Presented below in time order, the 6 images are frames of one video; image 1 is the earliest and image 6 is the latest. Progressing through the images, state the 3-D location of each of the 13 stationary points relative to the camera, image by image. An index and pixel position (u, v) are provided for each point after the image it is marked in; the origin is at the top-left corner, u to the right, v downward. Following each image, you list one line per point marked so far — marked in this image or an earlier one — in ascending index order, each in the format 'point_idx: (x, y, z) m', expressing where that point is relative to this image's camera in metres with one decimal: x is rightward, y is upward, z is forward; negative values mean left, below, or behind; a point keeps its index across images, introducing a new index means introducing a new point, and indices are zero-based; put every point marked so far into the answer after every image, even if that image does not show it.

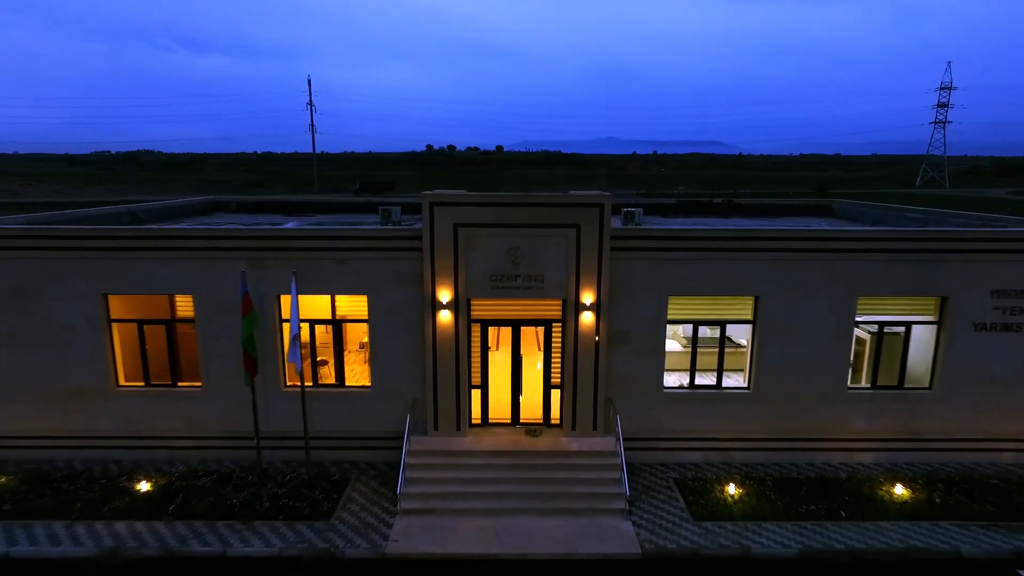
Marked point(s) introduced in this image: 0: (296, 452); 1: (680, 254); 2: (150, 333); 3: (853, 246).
0: (-3.3, -2.5, +9.5) m
1: (+2.5, +0.5, +8.9) m
2: (-5.5, -0.7, +9.4) m
3: (+5.0, +0.6, +8.9) m
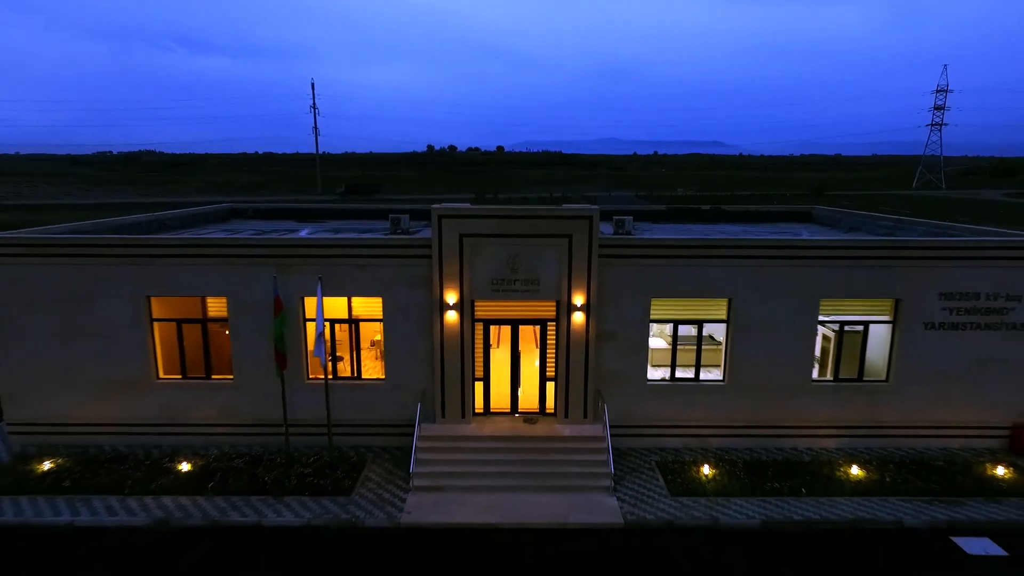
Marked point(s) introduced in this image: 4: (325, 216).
0: (-3.3, -2.5, +10.6) m
1: (+2.5, +0.5, +10.0) m
2: (-5.5, -0.7, +10.5) m
3: (+5.0, +0.6, +10.0) m
4: (-5.5, +2.1, +17.9) m
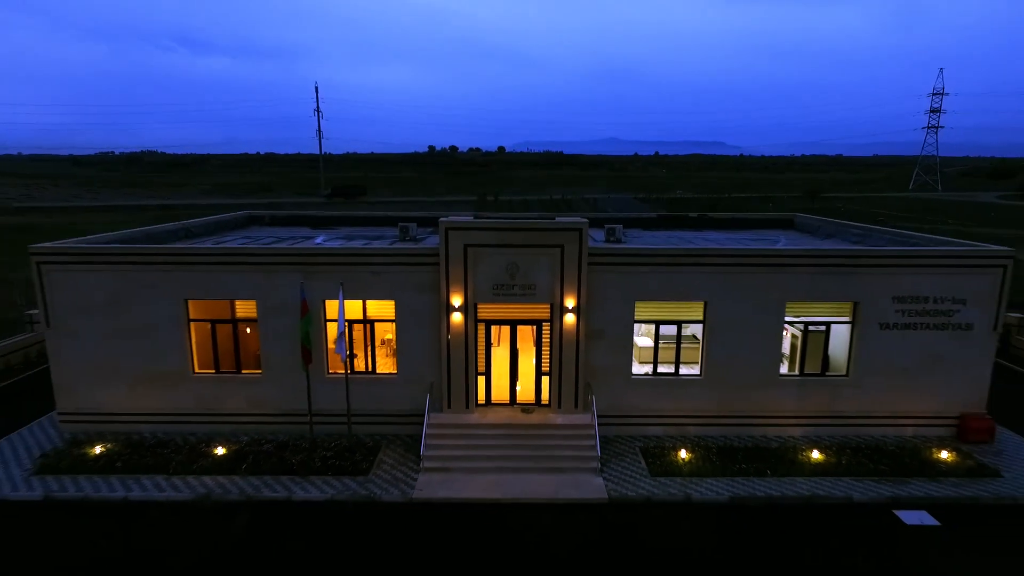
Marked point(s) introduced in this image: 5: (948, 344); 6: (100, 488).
0: (-3.3, -2.6, +11.8) m
1: (+2.5, +0.4, +11.2) m
2: (-5.5, -0.8, +11.7) m
3: (+5.0, +0.5, +11.2) m
4: (-5.5, +2.0, +19.2) m
5: (+8.1, -1.0, +11.4) m
6: (-6.7, -3.3, +10.1) m
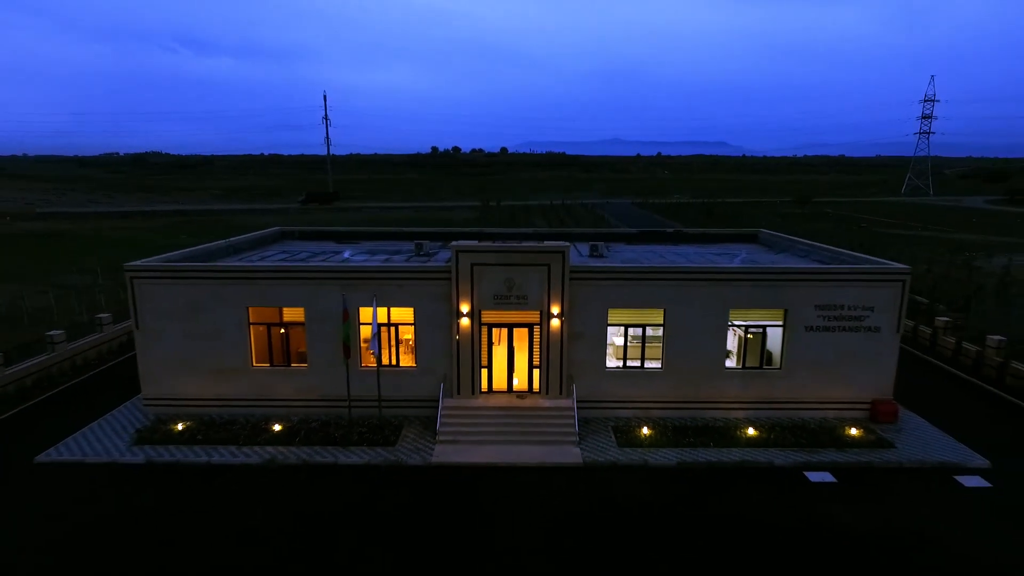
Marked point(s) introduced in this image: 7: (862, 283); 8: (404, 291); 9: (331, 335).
0: (-3.4, -2.8, +14.6) m
1: (+2.4, +0.2, +14.0) m
2: (-5.6, -1.0, +14.5) m
3: (+4.9, +0.2, +14.0) m
4: (-5.5, +1.8, +22.0) m
5: (+8.0, -1.3, +14.2) m
6: (-6.7, -3.5, +12.9) m
7: (+8.0, +0.1, +13.9) m
8: (-2.5, -0.1, +14.2) m
9: (-4.2, -1.1, +14.3) m
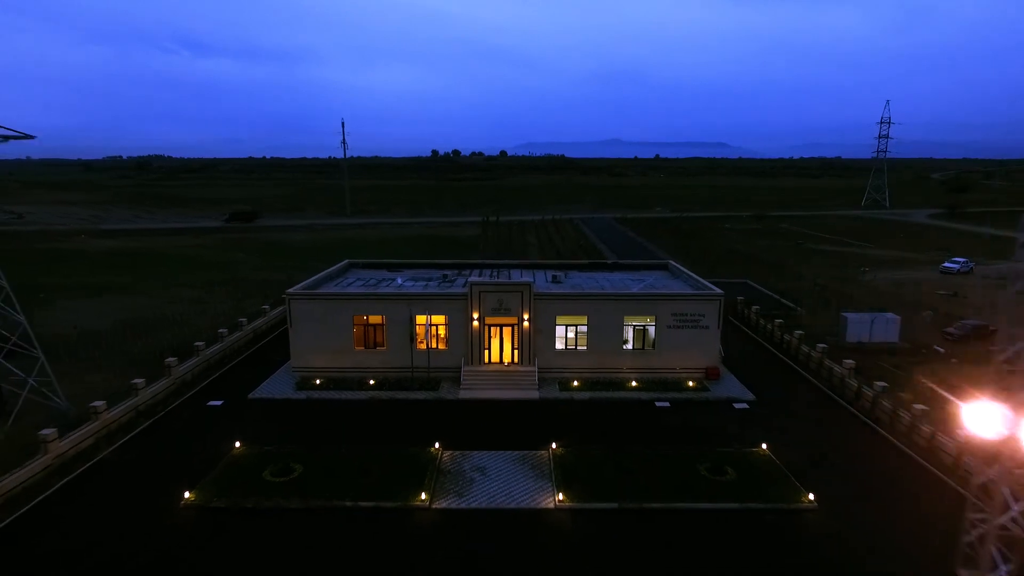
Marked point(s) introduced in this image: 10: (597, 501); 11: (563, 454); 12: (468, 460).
0: (-3.8, -3.5, +25.6) m
1: (+2.0, -0.5, +25.0) m
2: (-6.0, -1.7, +25.5) m
3: (+4.5, -0.4, +24.9) m
4: (-5.9, +1.1, +32.9) m
5: (+7.6, -1.9, +25.1) m
6: (-7.2, -4.2, +23.9) m
7: (+7.5, -0.5, +24.9) m
8: (-2.9, -0.7, +25.1) m
9: (-4.6, -1.8, +25.3) m
10: (+2.3, -5.6, +16.4) m
11: (+1.6, -5.1, +18.9) m
12: (-1.4, -5.2, +18.8) m
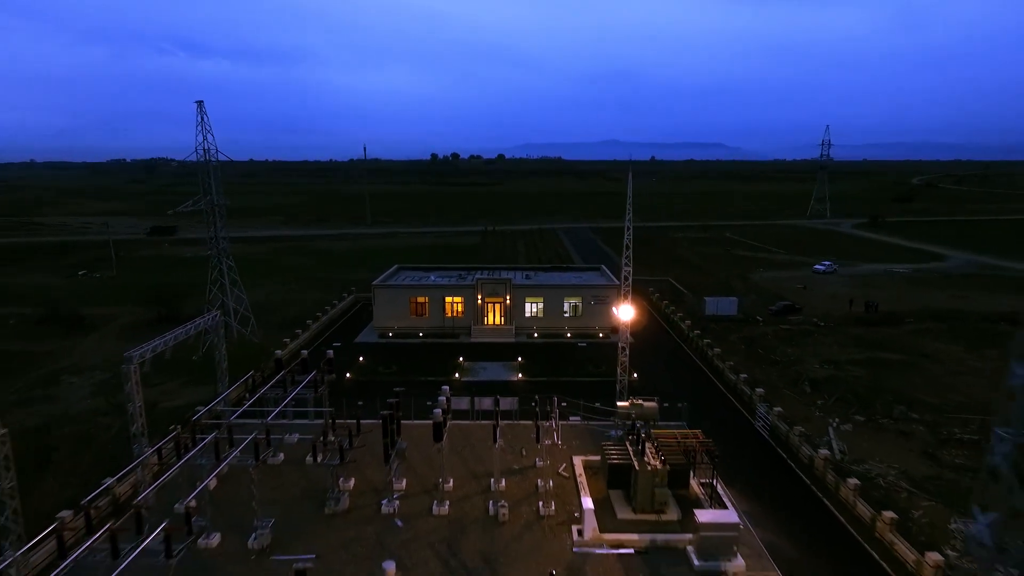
0: (-4.7, -3.1, +44.3) m
1: (+1.1, 0.0, +43.8) m
2: (-6.9, -1.3, +44.3) m
3: (+3.6, +0.1, +43.7) m
4: (-6.8, +1.5, +51.7) m
5: (+6.8, -1.4, +43.9) m
6: (-8.0, -3.7, +42.6) m
7: (+6.7, -0.1, +43.7) m
8: (-3.8, -0.3, +43.9) m
9: (-5.5, -1.3, +44.1) m
10: (+1.4, -5.2, +35.2) m
11: (+0.7, -4.7, +37.7) m
12: (-2.2, -4.8, +37.5) m
